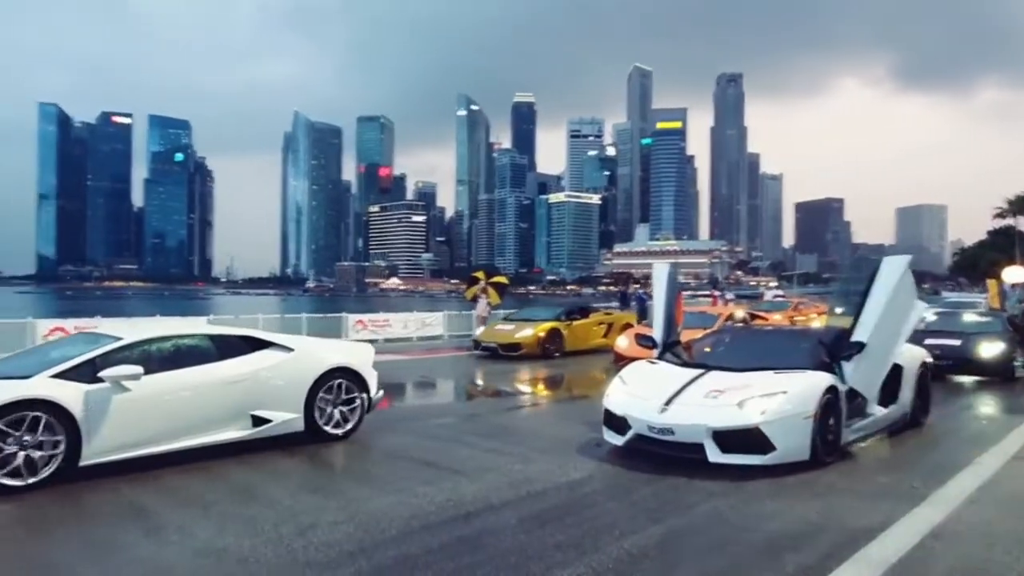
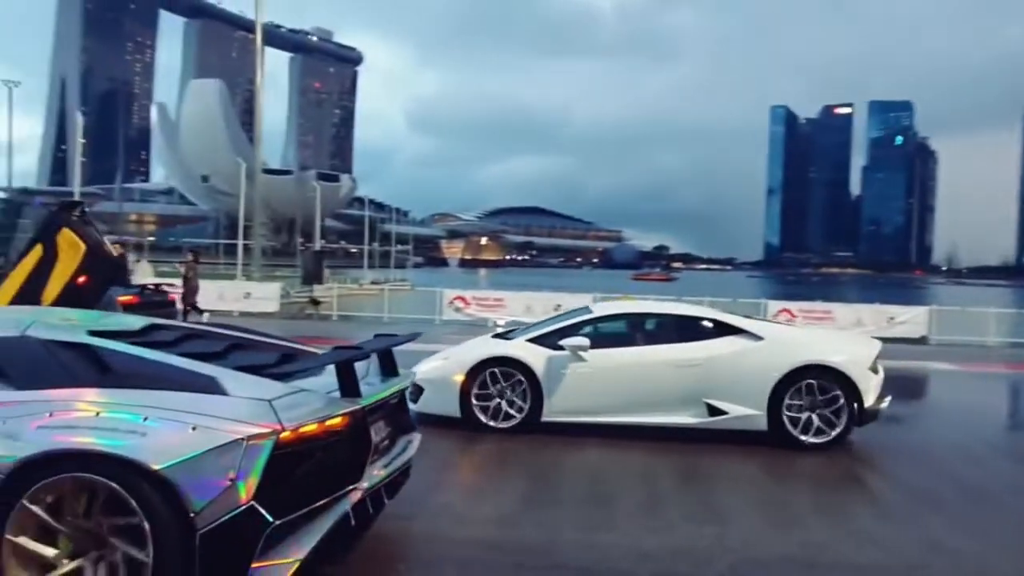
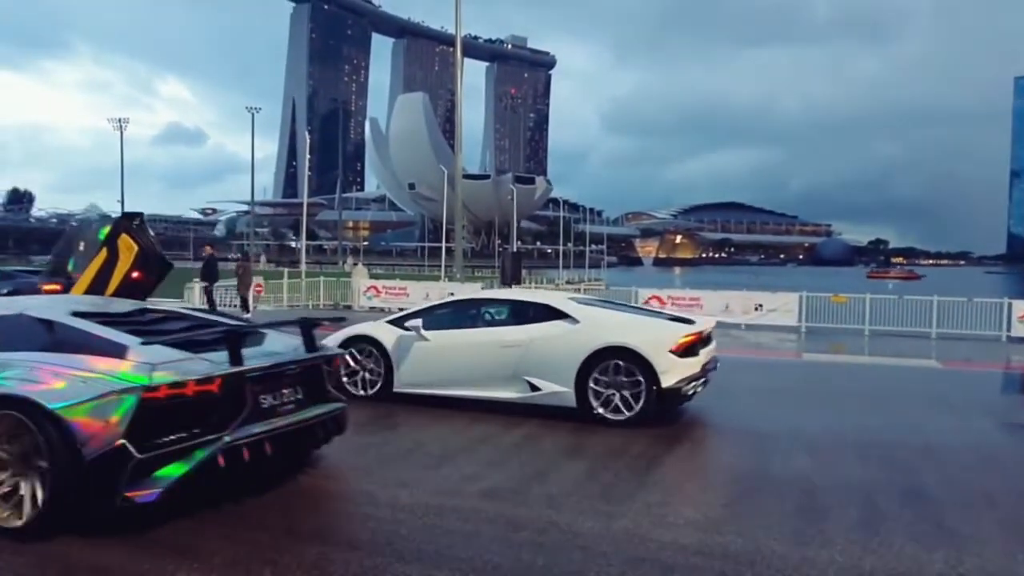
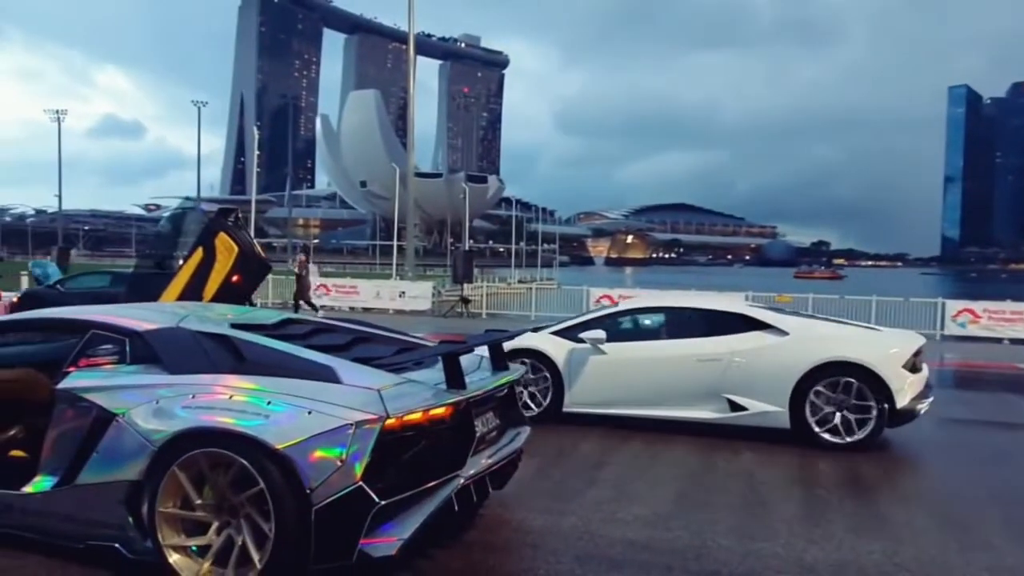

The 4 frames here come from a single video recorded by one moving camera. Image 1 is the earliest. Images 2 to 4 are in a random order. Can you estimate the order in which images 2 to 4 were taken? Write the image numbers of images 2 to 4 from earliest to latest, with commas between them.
2, 4, 3
